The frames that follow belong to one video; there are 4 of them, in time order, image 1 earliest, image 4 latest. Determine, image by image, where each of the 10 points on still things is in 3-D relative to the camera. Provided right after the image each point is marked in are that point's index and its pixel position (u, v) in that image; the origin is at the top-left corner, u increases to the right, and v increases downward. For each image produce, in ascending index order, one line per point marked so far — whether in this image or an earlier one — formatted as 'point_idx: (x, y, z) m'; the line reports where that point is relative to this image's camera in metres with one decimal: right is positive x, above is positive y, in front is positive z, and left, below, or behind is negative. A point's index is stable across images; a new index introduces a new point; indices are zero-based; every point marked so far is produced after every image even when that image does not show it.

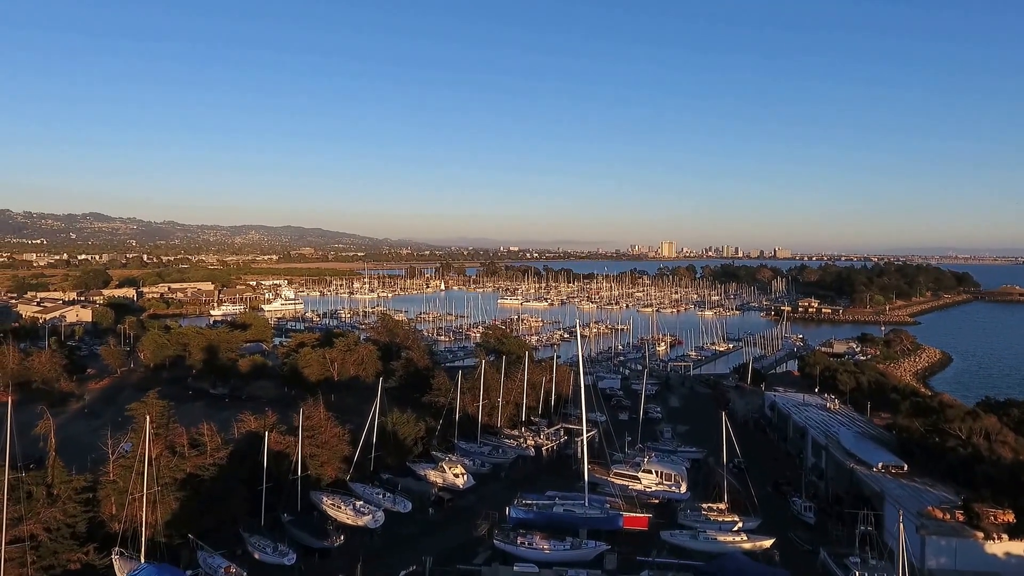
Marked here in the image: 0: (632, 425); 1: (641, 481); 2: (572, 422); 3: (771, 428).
0: (+2.6, -3.0, +19.3) m
1: (+1.9, -2.9, +13.3) m
2: (+1.3, -2.8, +18.6) m
3: (+5.3, -2.9, +18.4) m
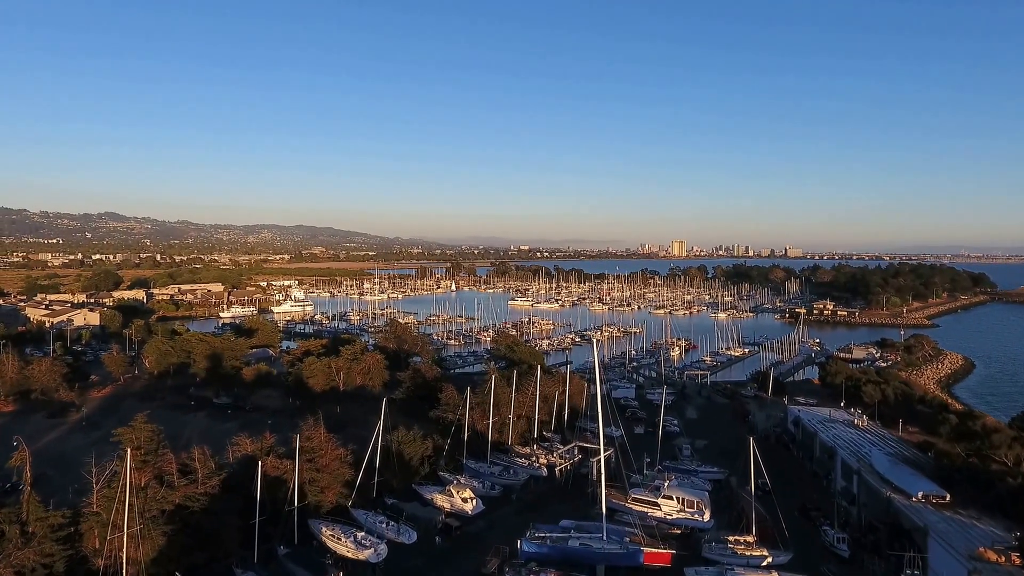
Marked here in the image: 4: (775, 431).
0: (+2.8, -3.2, +18.5) m
1: (+2.1, -3.1, +12.5) m
2: (+1.5, -3.0, +17.8) m
3: (+5.5, -3.1, +17.6) m
4: (+5.7, -3.1, +19.4) m
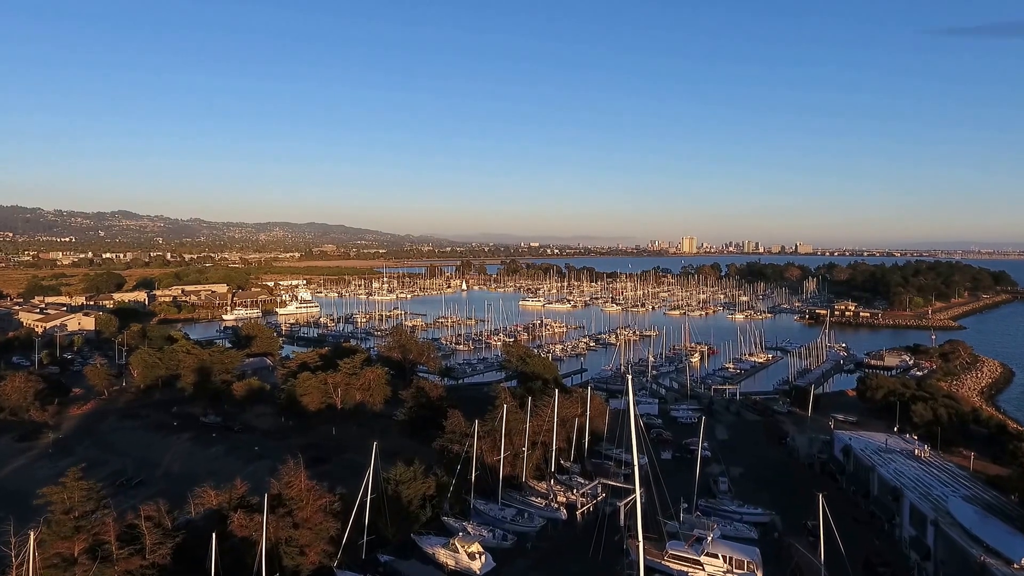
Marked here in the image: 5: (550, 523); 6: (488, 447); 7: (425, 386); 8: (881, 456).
0: (+3.1, -3.4, +16.5) m
1: (+2.2, -3.3, +10.5) m
2: (+1.7, -3.2, +15.9) m
3: (+5.8, -3.3, +15.5) m
4: (+5.9, -3.3, +17.4) m
5: (+0.6, -3.4, +12.9) m
6: (-0.4, -2.6, +14.5) m
7: (-1.9, -2.1, +19.5) m
8: (+6.1, -2.8, +14.9) m
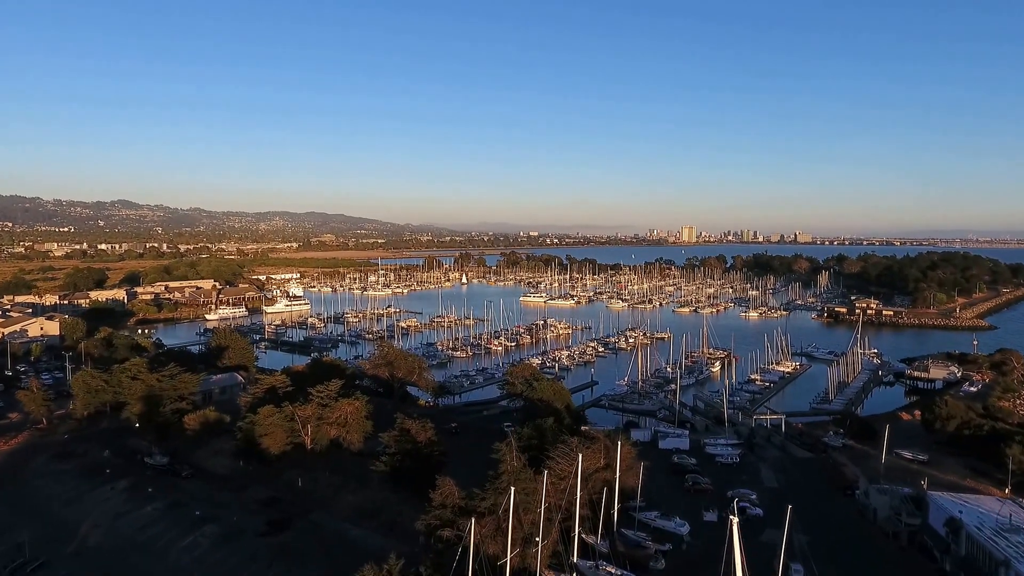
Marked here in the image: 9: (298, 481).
0: (+3.2, -3.7, +12.9) m
1: (+2.4, -3.7, +6.9) m
2: (+1.8, -3.6, +12.3) m
3: (+5.9, -3.7, +11.9) m
4: (+6.0, -3.6, +13.8) m
5: (+0.7, -3.8, +9.3) m
6: (-0.3, -2.9, +10.9) m
7: (-1.8, -2.4, +15.9) m
8: (+6.2, -3.2, +11.3) m
9: (-3.9, -3.5, +16.5) m
